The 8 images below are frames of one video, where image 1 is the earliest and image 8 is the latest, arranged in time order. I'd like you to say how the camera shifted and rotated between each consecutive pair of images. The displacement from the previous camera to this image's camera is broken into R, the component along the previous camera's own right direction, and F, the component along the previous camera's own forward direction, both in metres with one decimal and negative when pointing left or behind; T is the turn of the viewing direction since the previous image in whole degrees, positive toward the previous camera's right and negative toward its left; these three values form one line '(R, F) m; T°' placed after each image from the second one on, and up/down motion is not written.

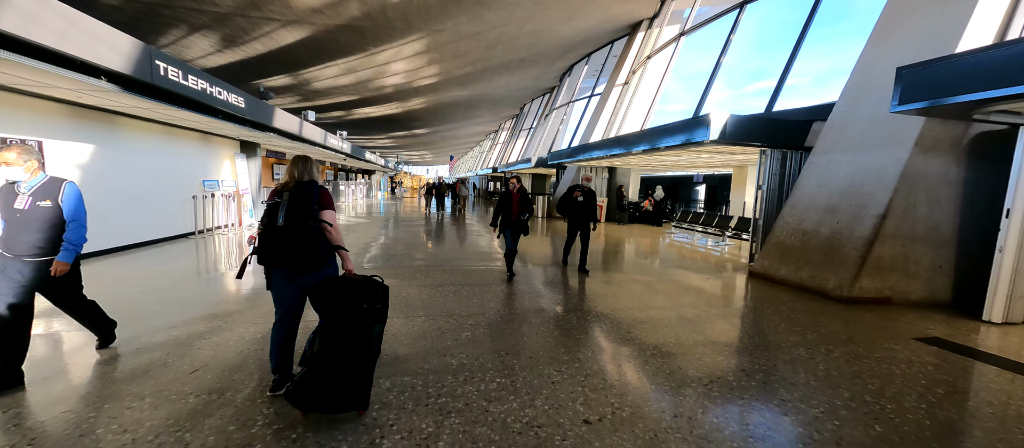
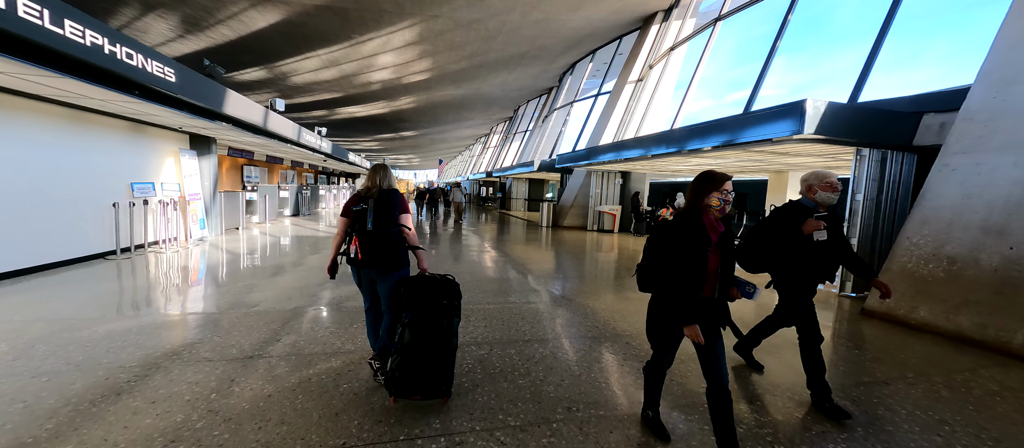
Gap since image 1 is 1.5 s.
(-0.6, +1.6) m; +2°
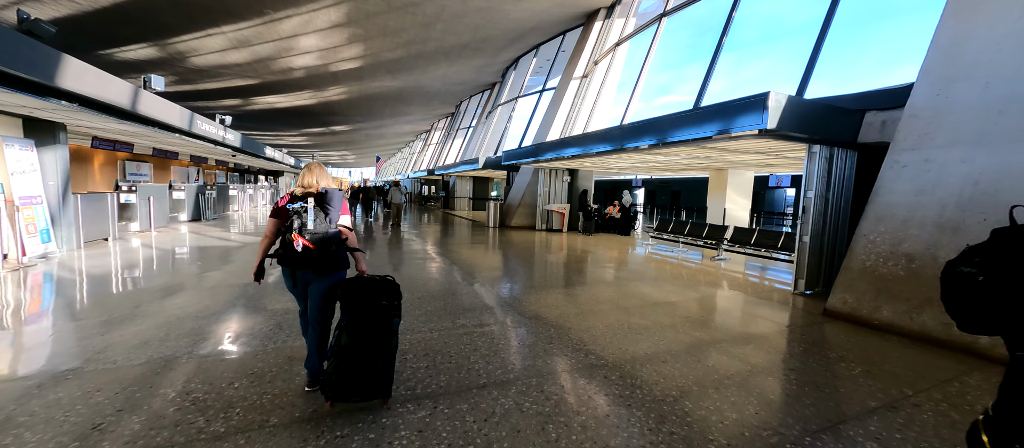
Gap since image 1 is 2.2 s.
(0.0, +0.7) m; +9°
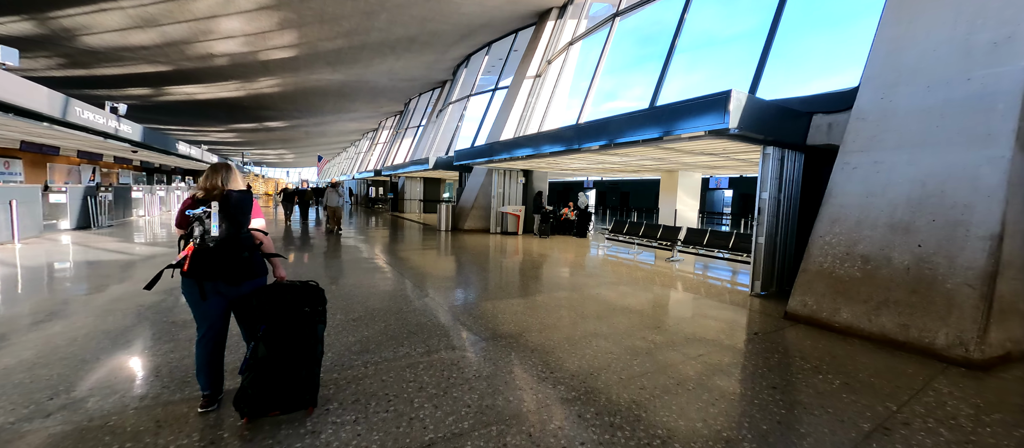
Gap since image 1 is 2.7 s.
(0.0, +0.5) m; +7°
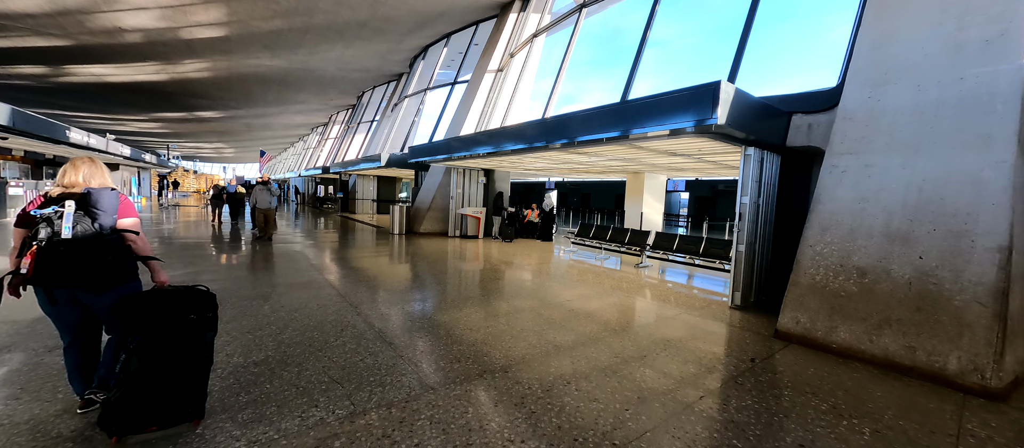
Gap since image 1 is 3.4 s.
(0.0, +0.7) m; +6°
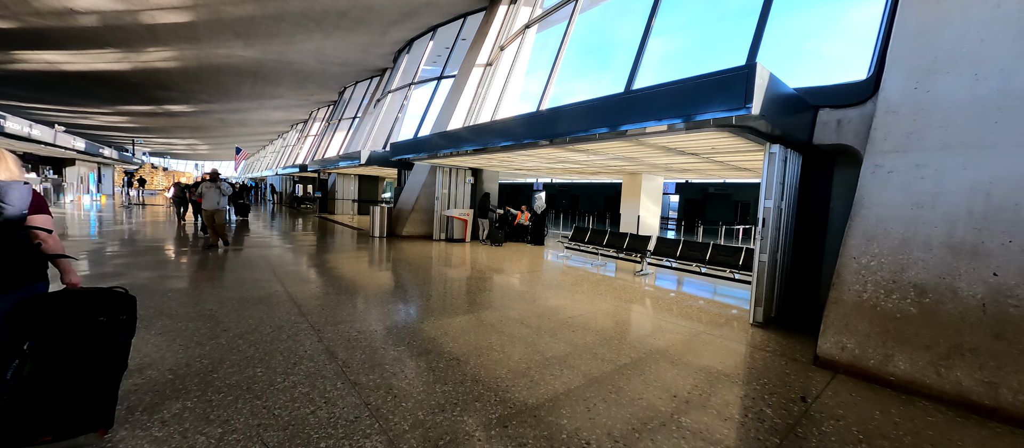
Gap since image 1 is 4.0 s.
(-0.1, +0.6) m; +2°
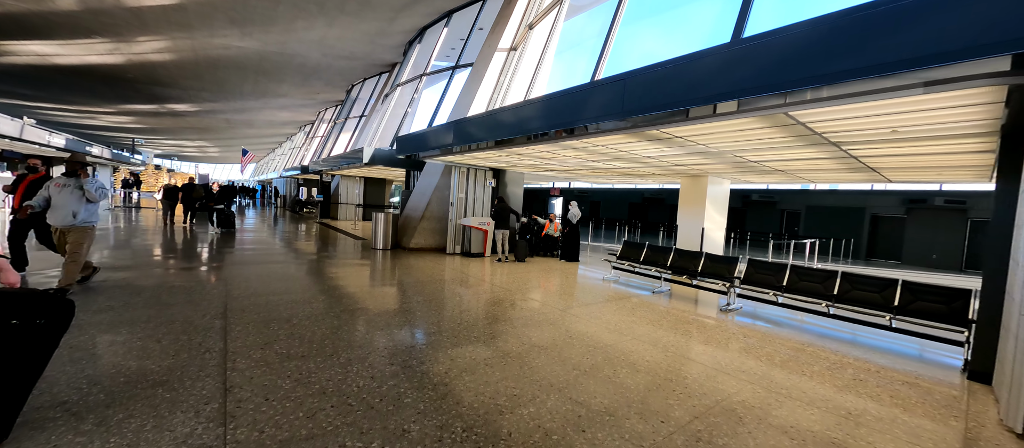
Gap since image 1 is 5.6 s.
(-0.5, +1.7) m; -1°
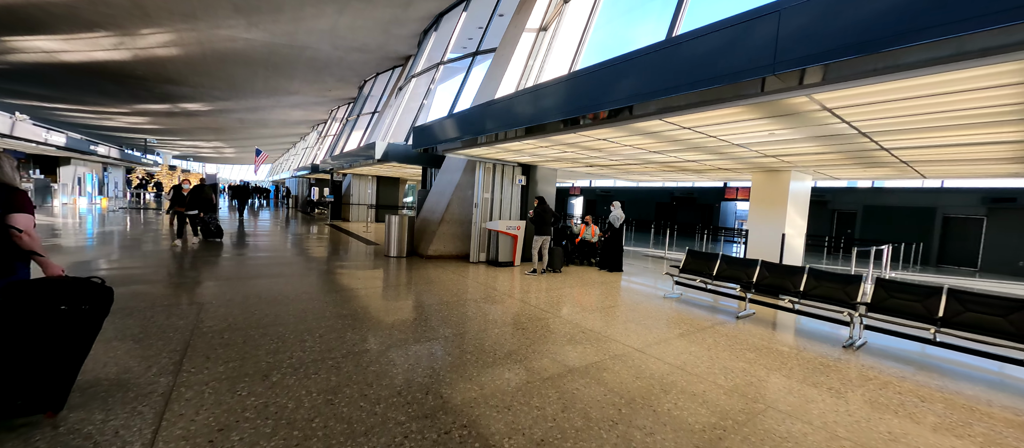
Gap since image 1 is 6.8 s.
(-0.4, +1.2) m; -2°
